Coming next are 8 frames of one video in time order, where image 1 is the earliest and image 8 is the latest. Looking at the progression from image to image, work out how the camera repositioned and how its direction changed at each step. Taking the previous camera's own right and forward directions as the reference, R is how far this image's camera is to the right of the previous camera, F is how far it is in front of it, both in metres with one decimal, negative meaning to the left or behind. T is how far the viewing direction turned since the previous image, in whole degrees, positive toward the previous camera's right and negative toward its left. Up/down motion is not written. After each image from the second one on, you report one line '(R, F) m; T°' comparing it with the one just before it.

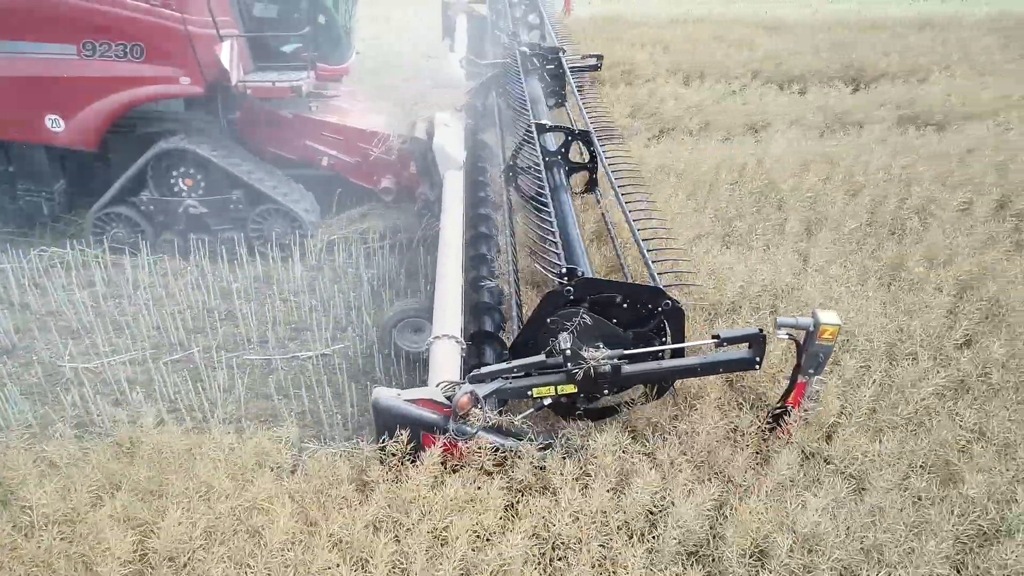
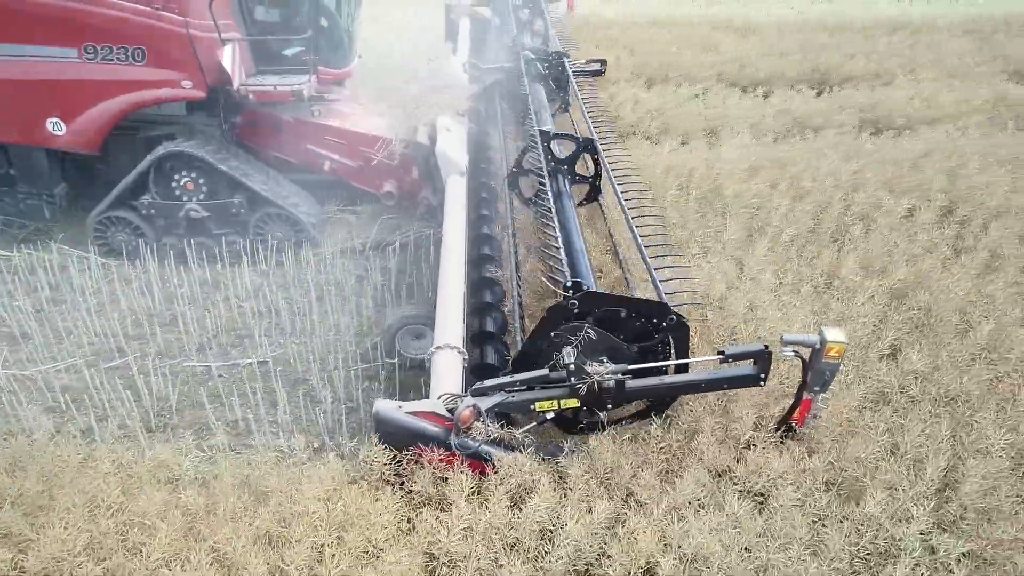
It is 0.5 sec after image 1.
(+0.2, +0.1) m; 0°
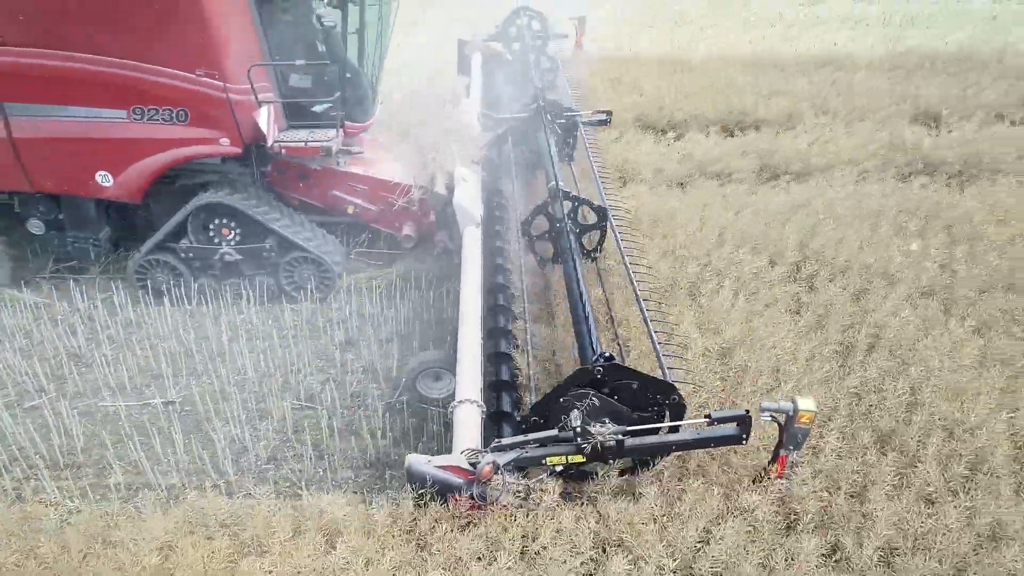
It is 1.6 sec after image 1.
(+0.4, -0.3) m; 0°
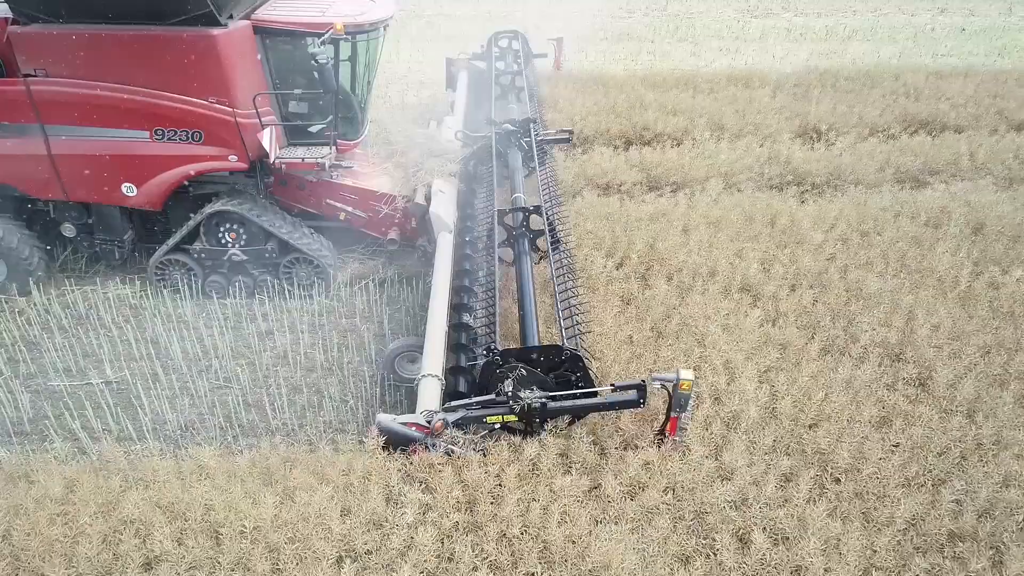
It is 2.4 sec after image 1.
(+0.4, -0.7) m; 0°
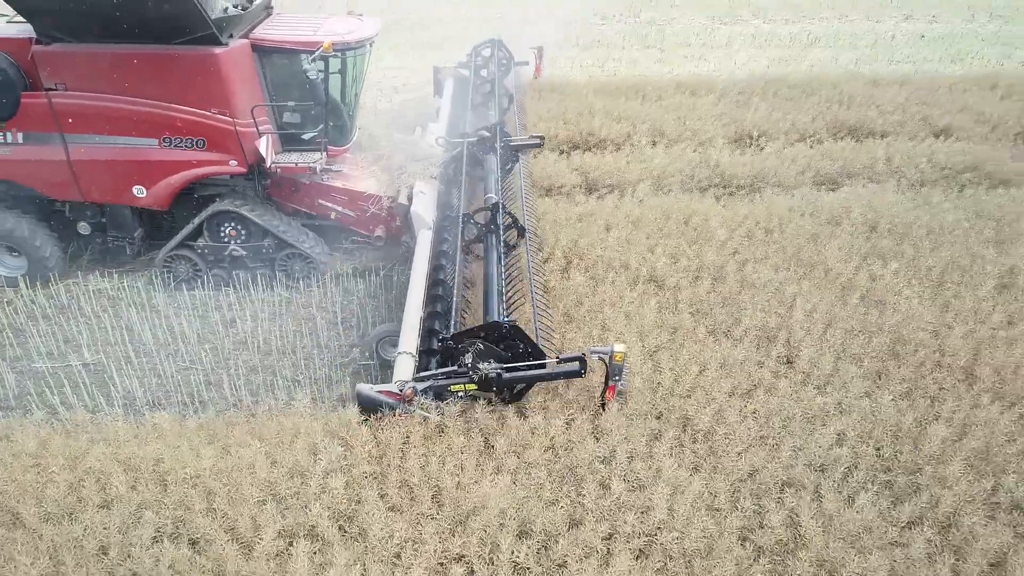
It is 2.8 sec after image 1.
(+0.3, -0.6) m; 0°
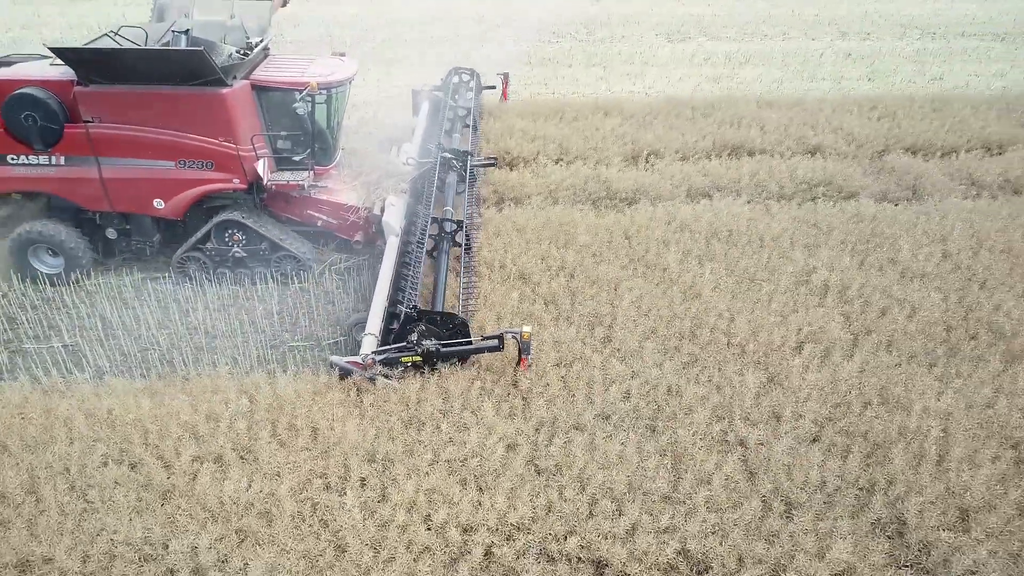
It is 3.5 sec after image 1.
(+0.5, -1.3) m; 0°
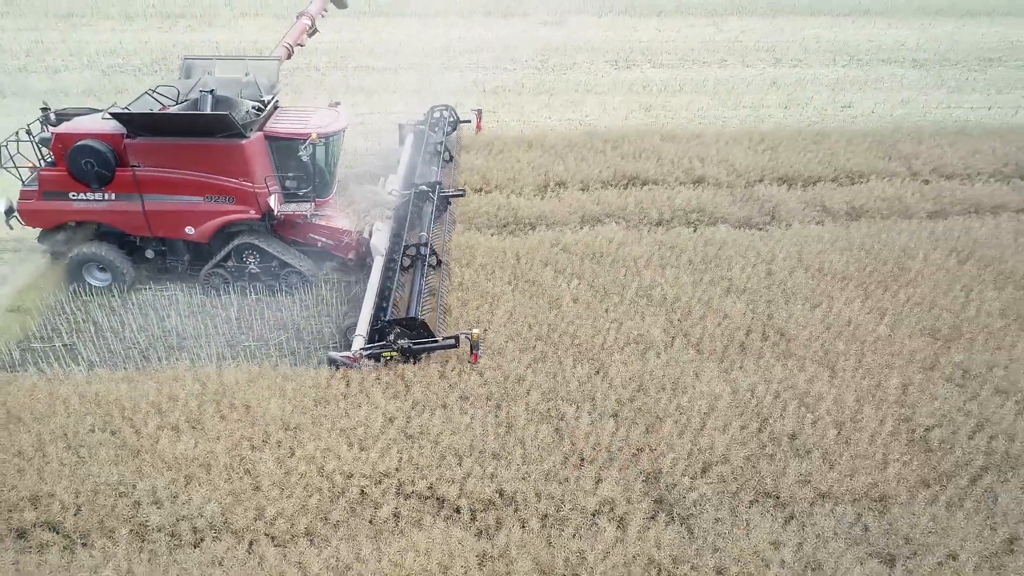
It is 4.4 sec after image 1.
(+0.6, -1.7) m; 0°
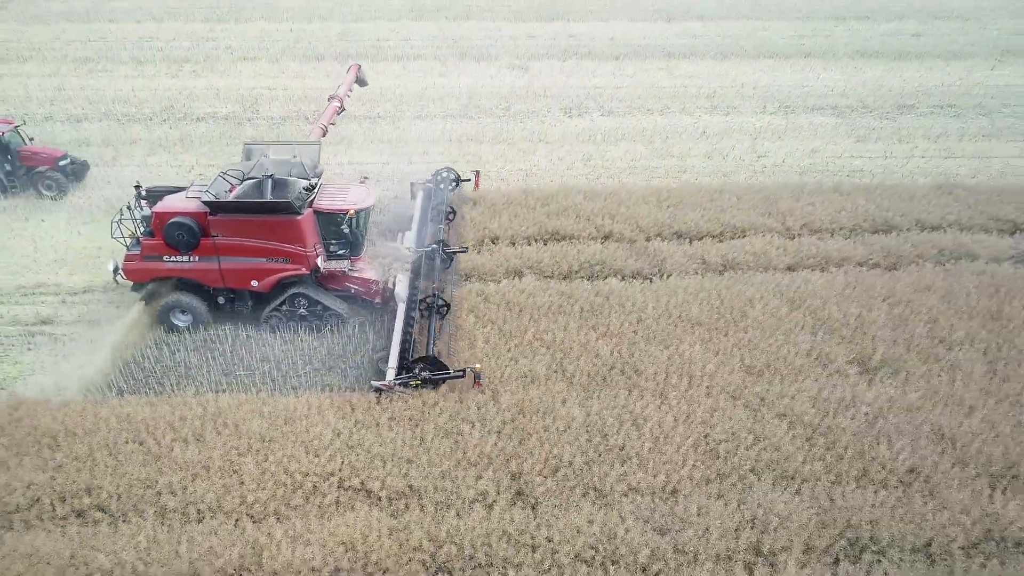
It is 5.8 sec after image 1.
(+0.6, -2.6) m; 0°
